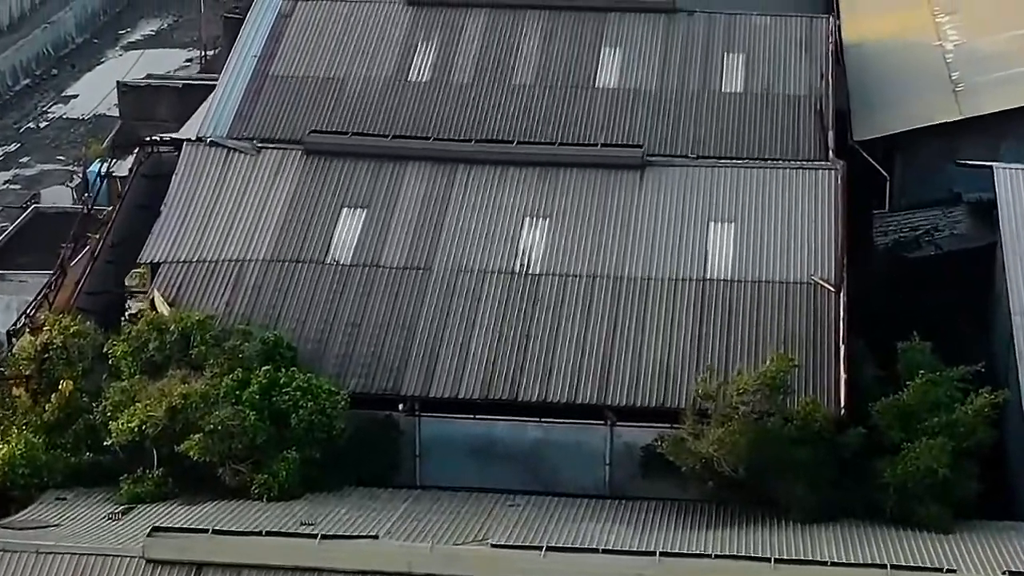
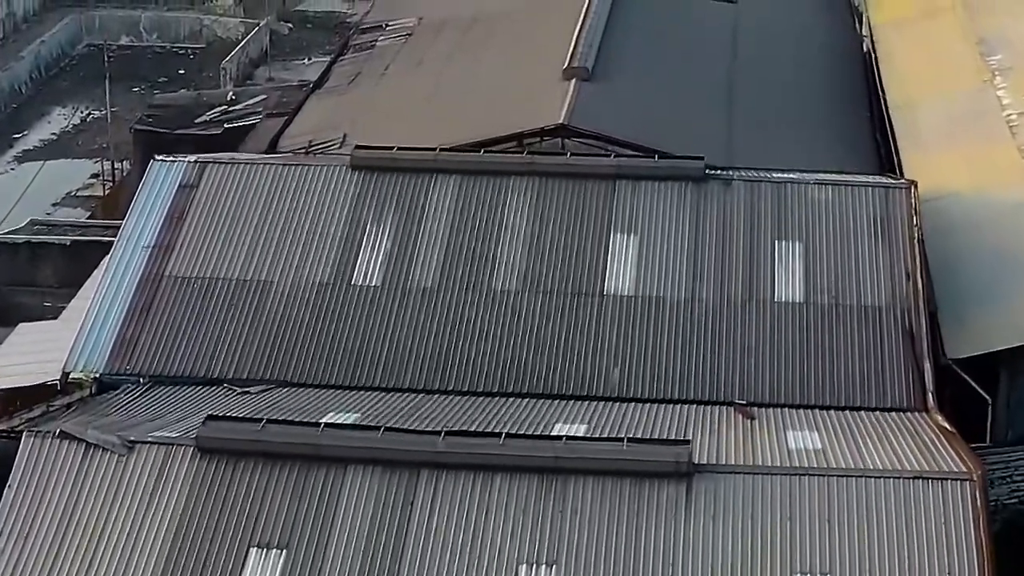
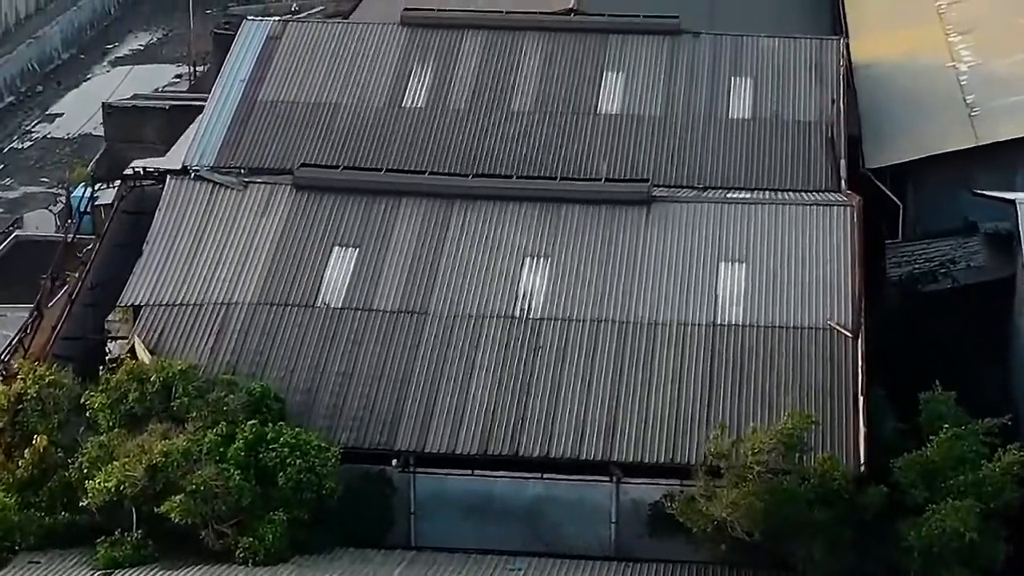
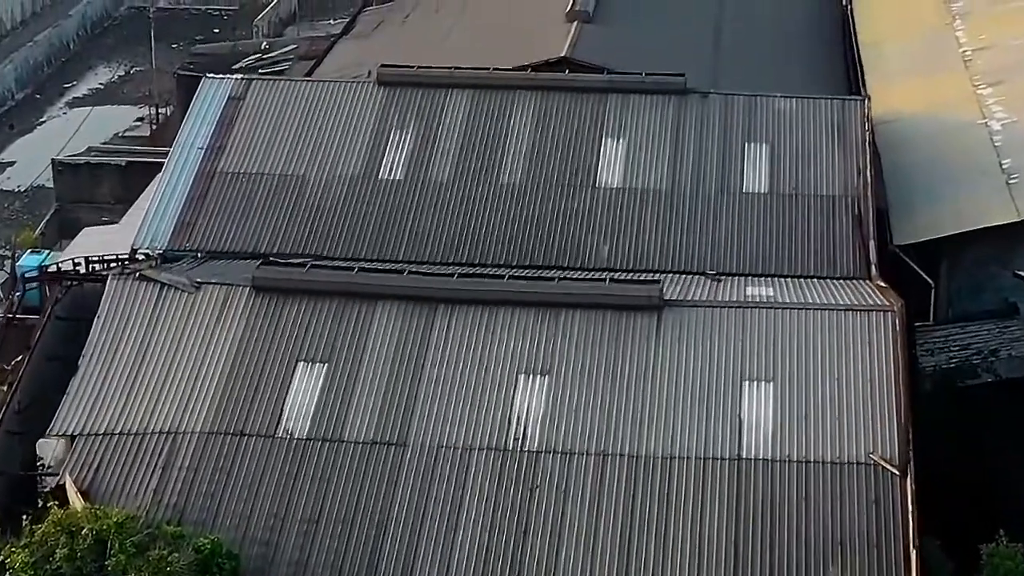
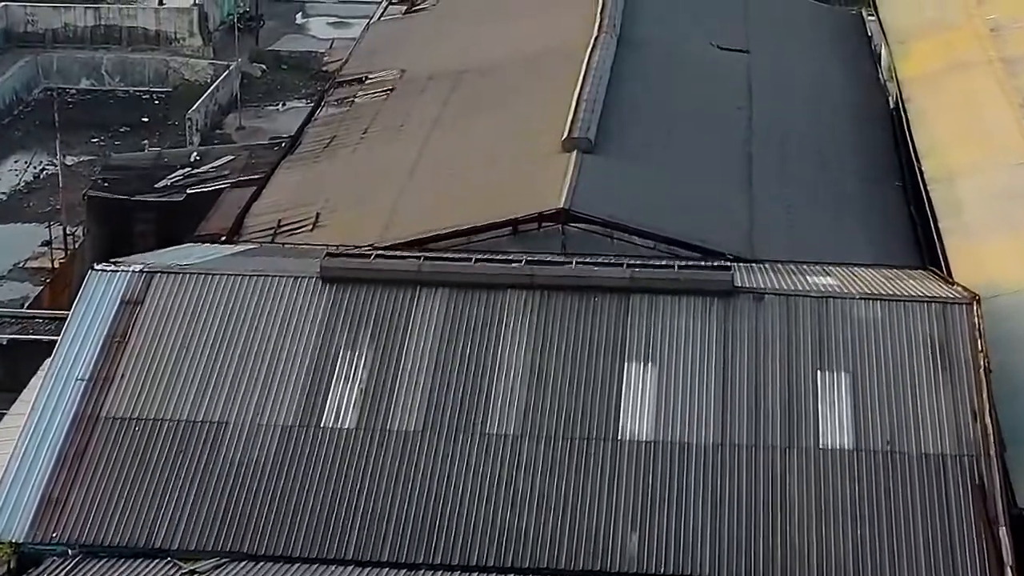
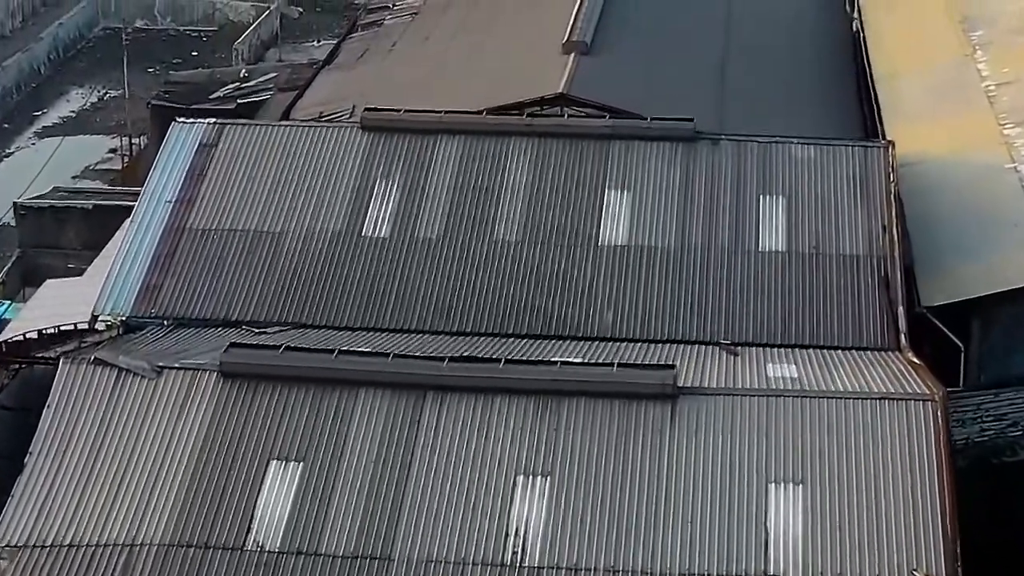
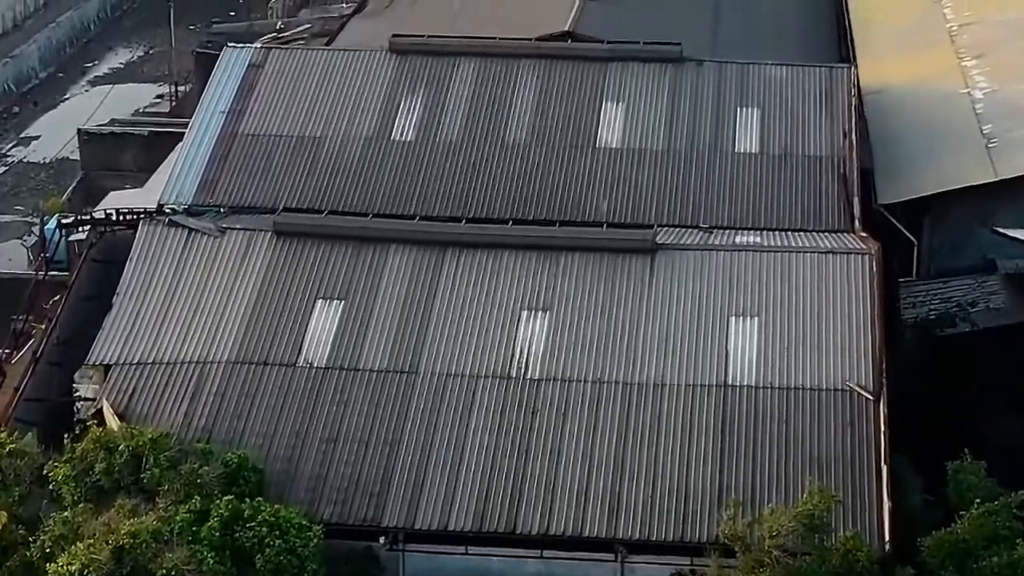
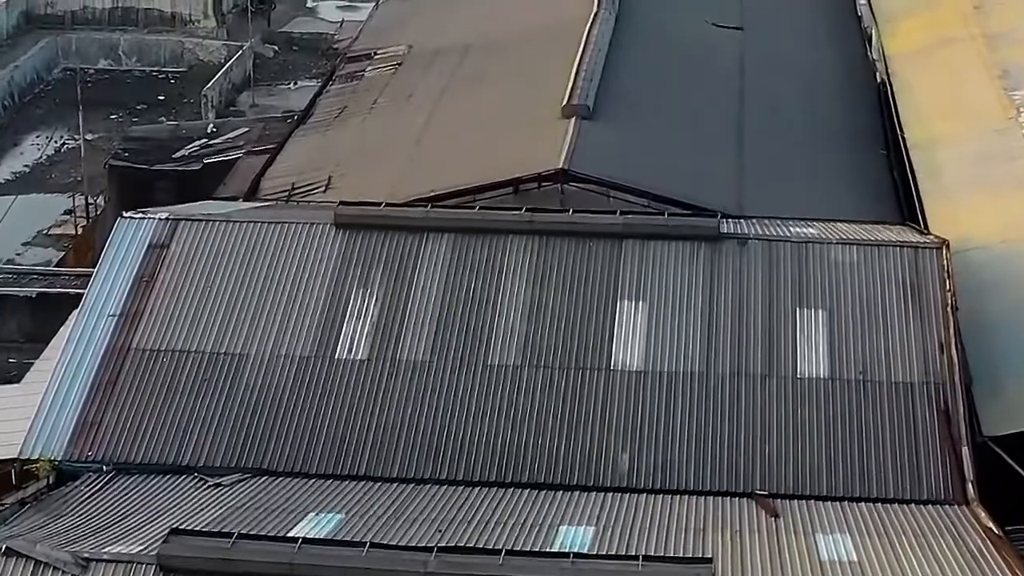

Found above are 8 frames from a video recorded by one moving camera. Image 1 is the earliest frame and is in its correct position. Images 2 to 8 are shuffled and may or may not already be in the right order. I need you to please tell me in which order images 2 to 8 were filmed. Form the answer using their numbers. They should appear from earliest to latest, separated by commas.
3, 7, 4, 6, 2, 8, 5
